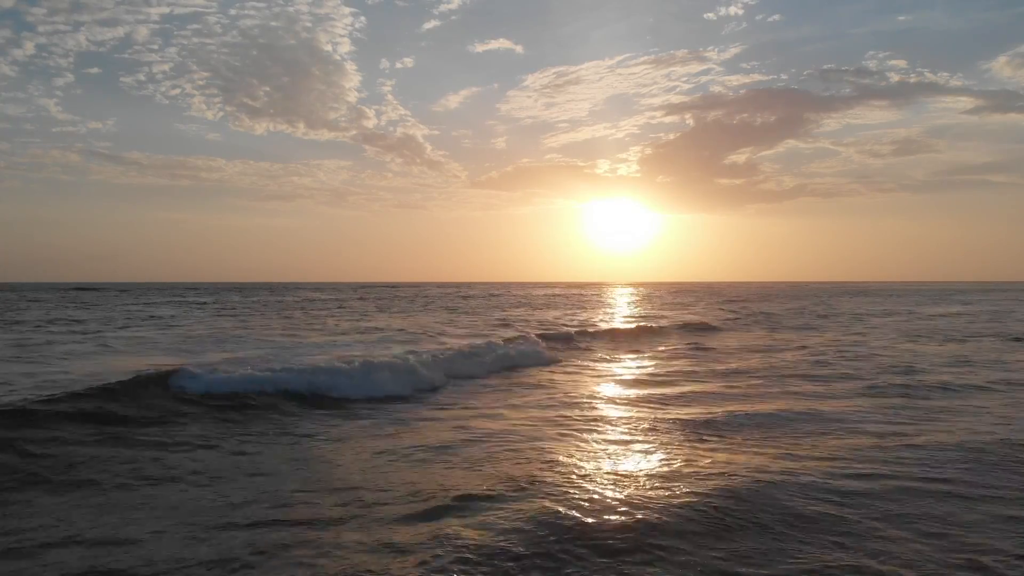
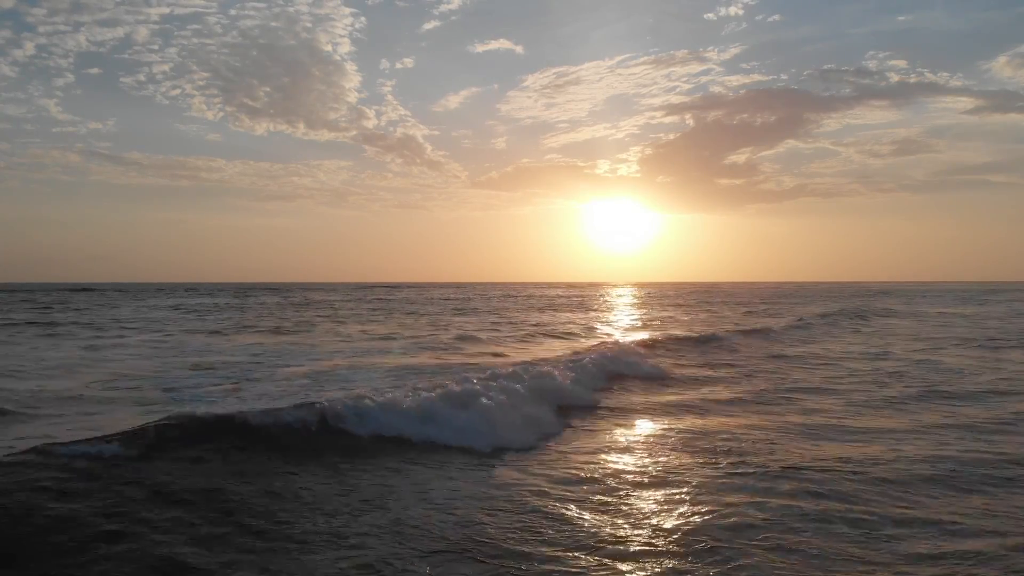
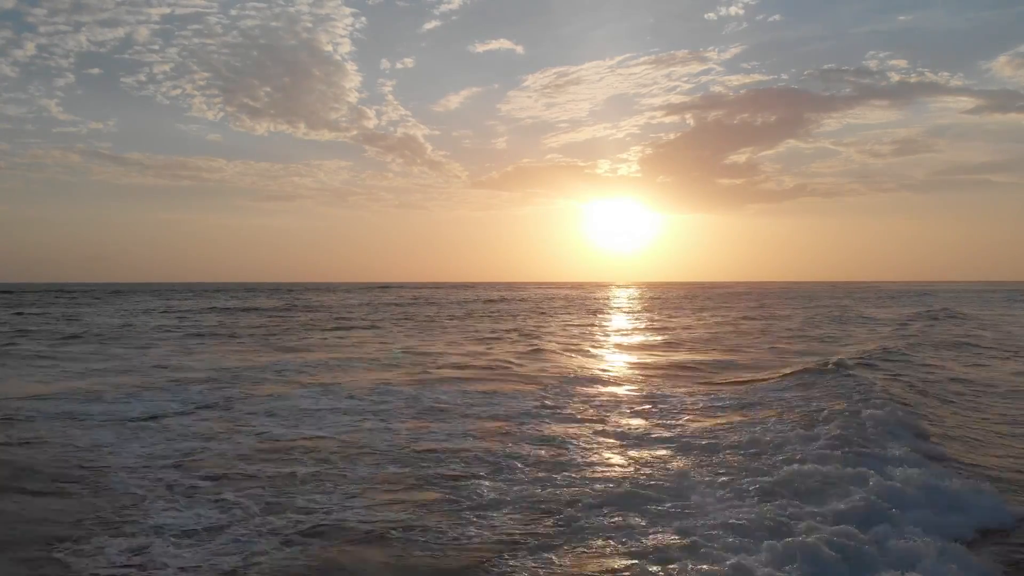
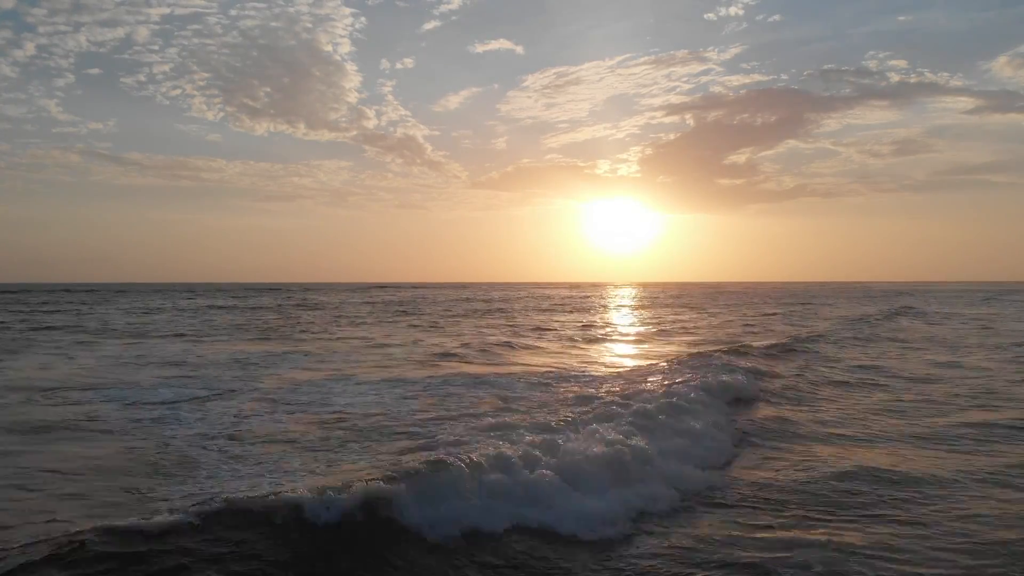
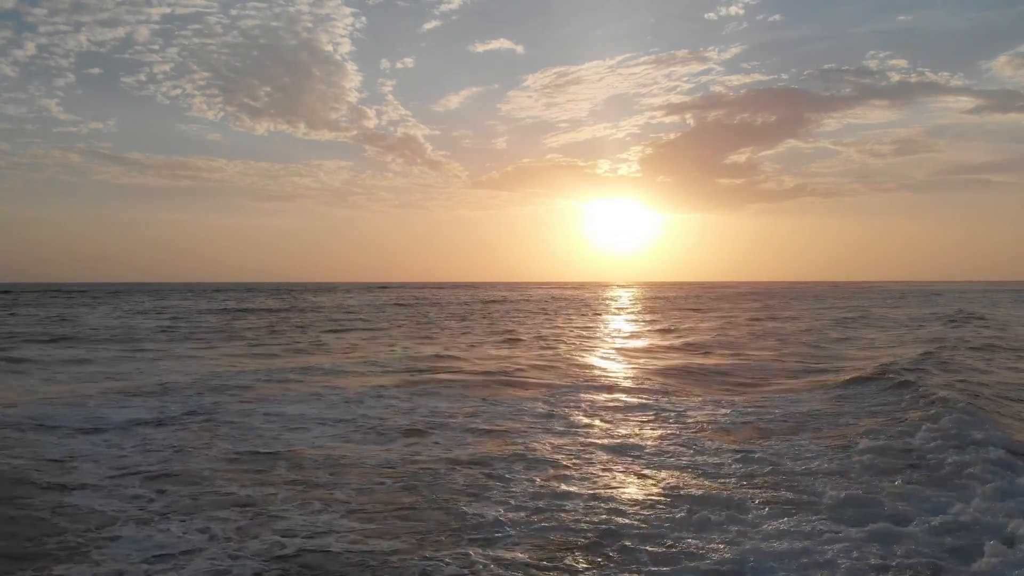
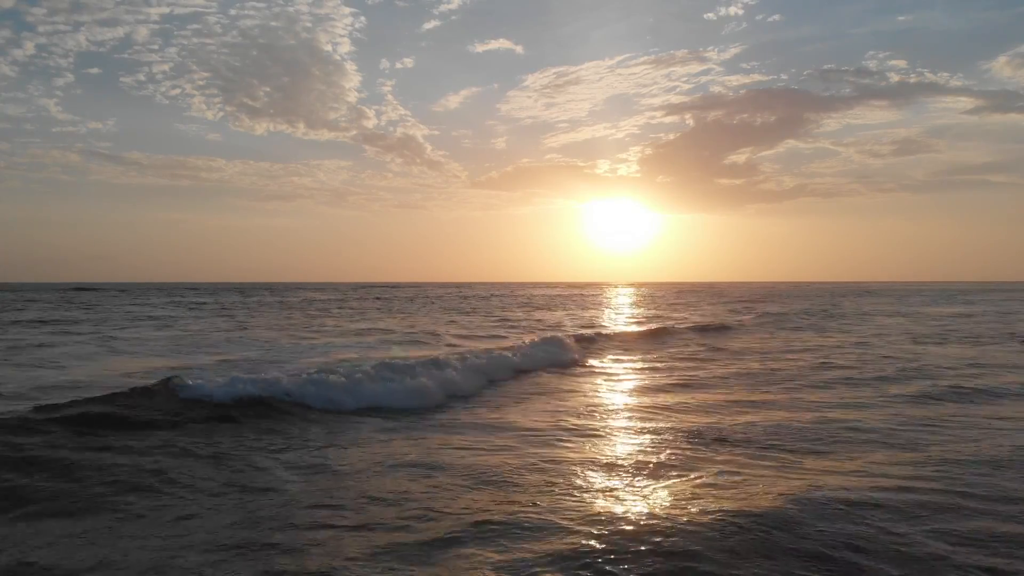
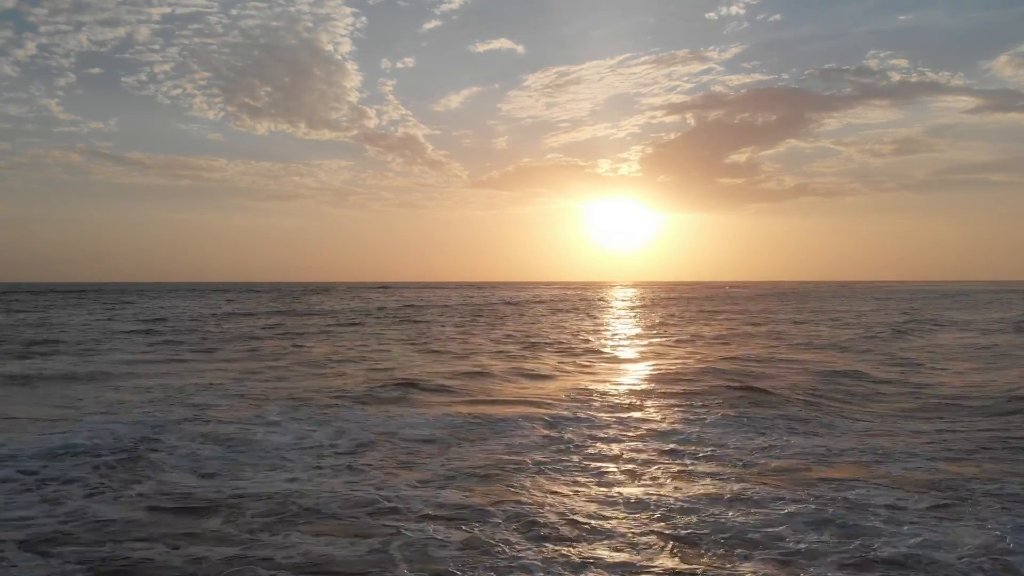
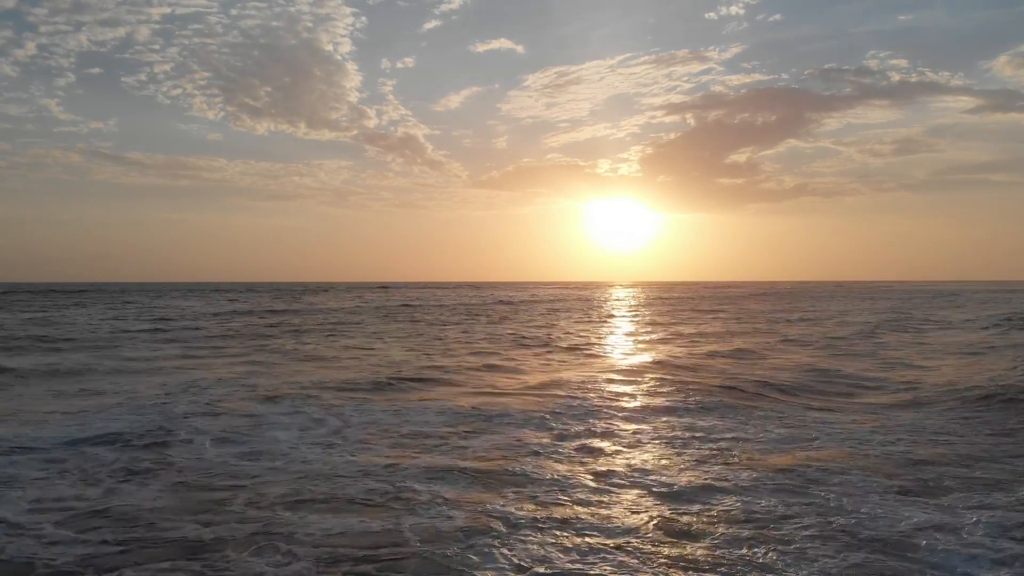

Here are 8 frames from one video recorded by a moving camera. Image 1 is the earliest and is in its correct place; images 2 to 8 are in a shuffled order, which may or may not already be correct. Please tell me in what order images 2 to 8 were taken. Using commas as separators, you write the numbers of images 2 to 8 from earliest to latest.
6, 2, 4, 3, 5, 8, 7
